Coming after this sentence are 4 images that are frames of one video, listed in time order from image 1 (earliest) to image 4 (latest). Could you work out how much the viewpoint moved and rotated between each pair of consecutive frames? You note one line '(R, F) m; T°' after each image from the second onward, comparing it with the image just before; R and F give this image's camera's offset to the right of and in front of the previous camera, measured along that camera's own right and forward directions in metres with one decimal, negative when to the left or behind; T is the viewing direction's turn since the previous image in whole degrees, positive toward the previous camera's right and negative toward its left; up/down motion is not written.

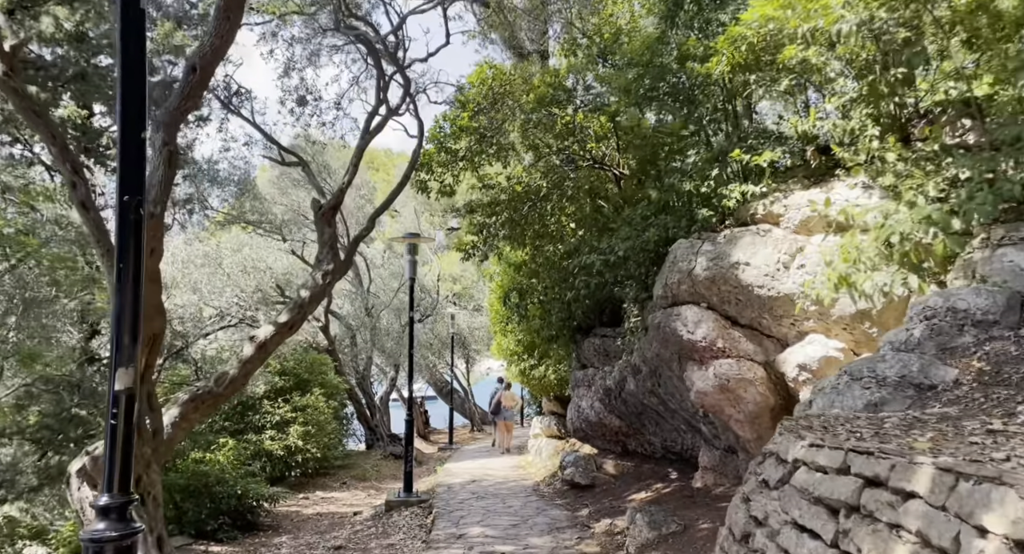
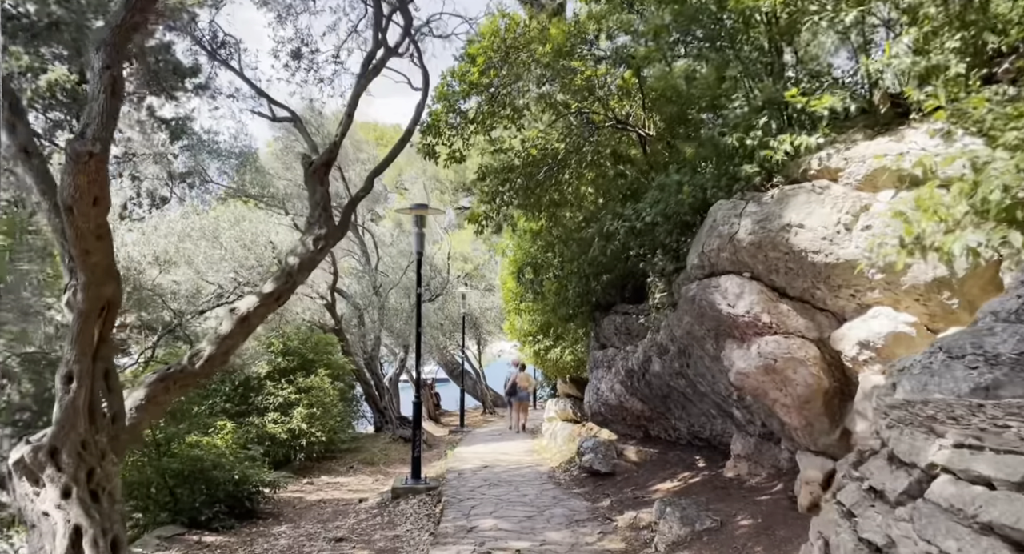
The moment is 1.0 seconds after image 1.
(0.0, +0.7) m; -1°
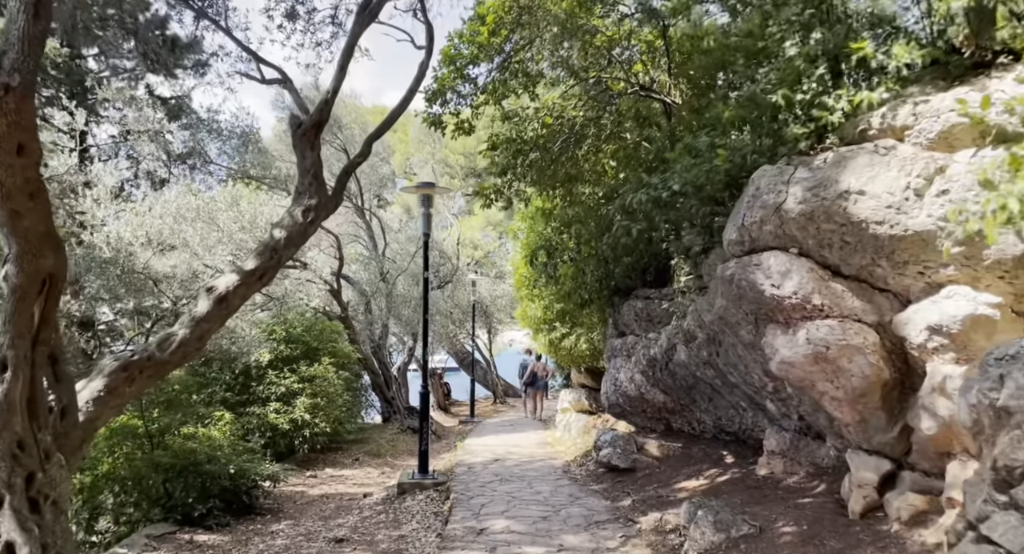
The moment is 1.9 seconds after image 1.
(0.0, +0.6) m; -1°
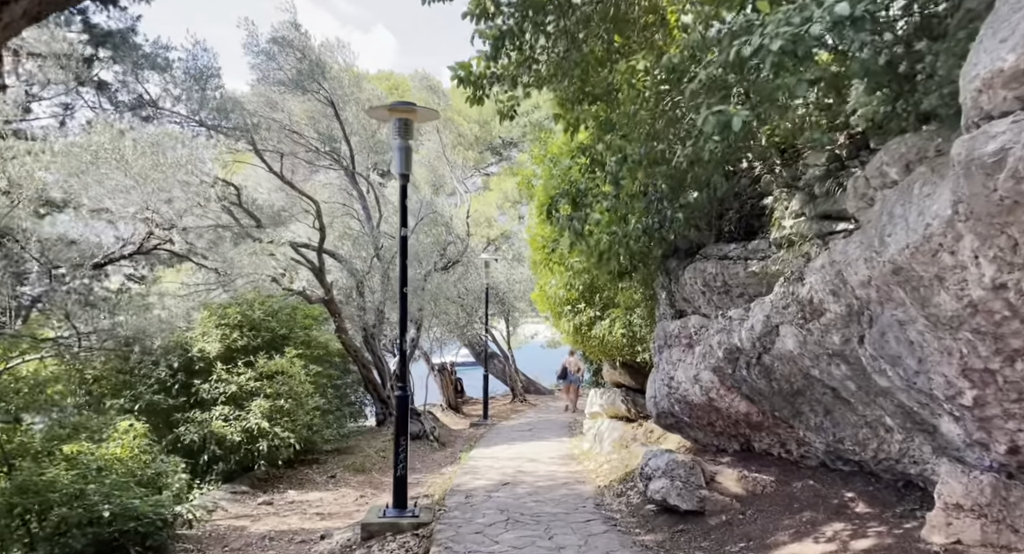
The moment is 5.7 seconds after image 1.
(+0.1, +2.9) m; -2°
